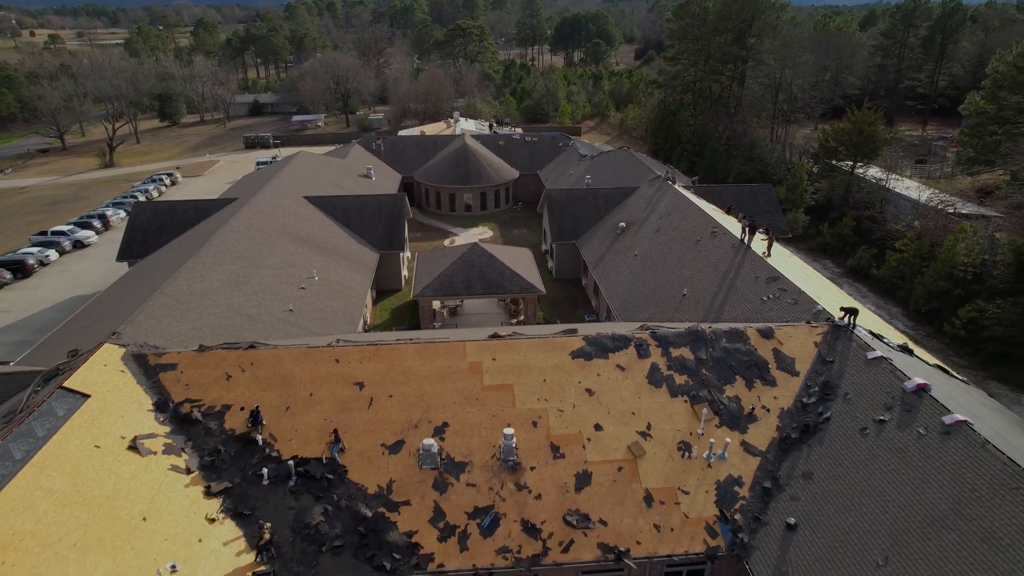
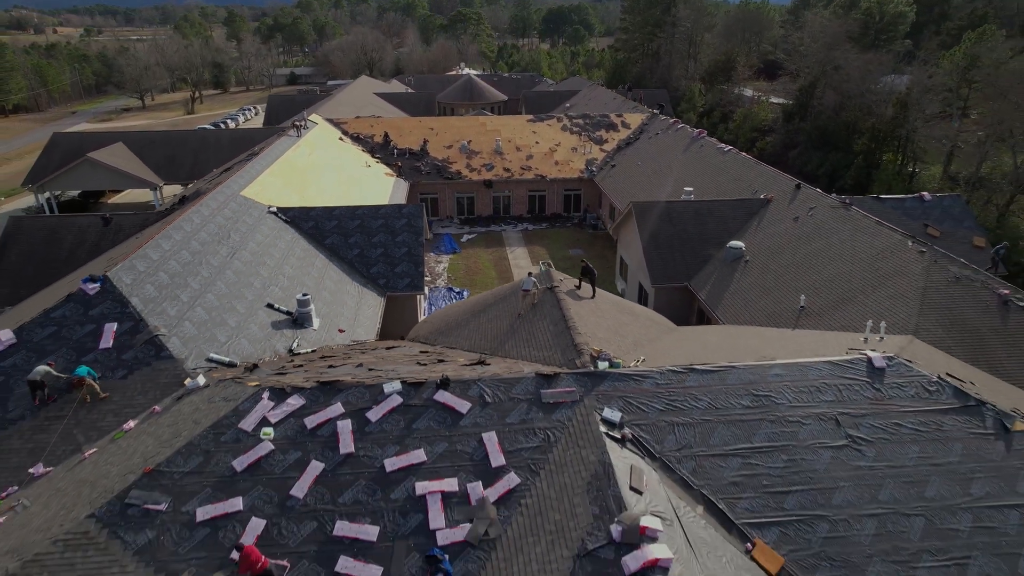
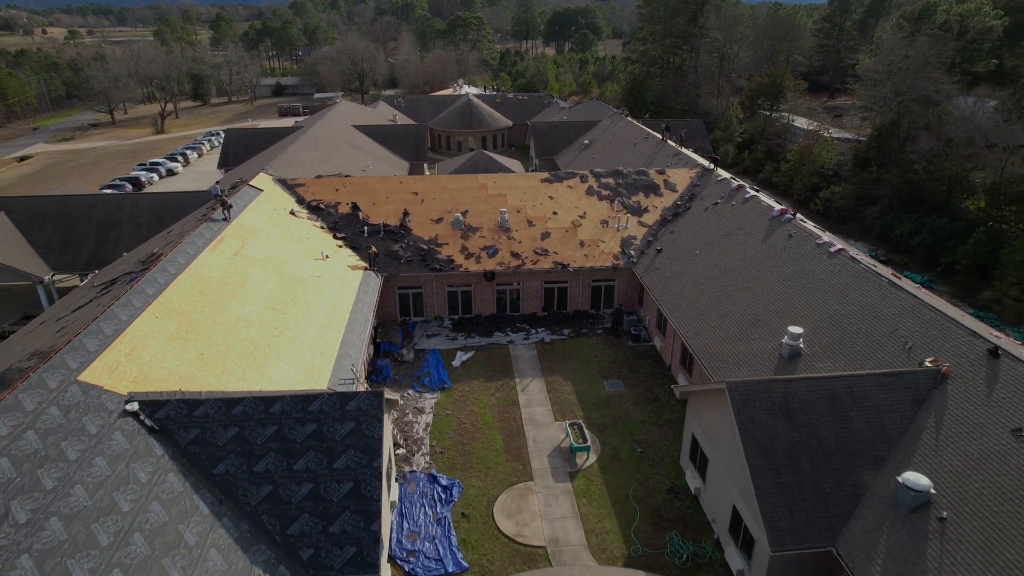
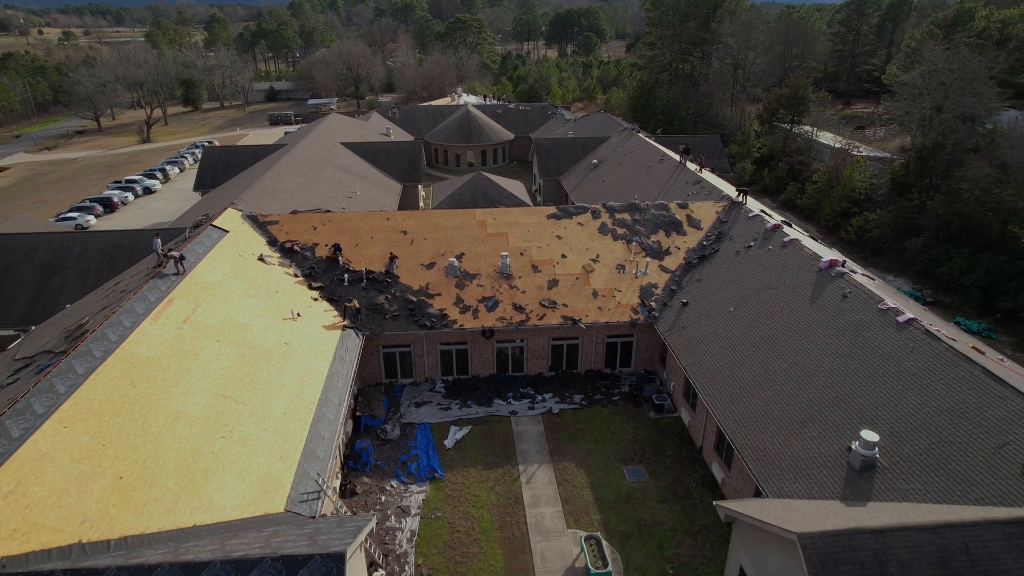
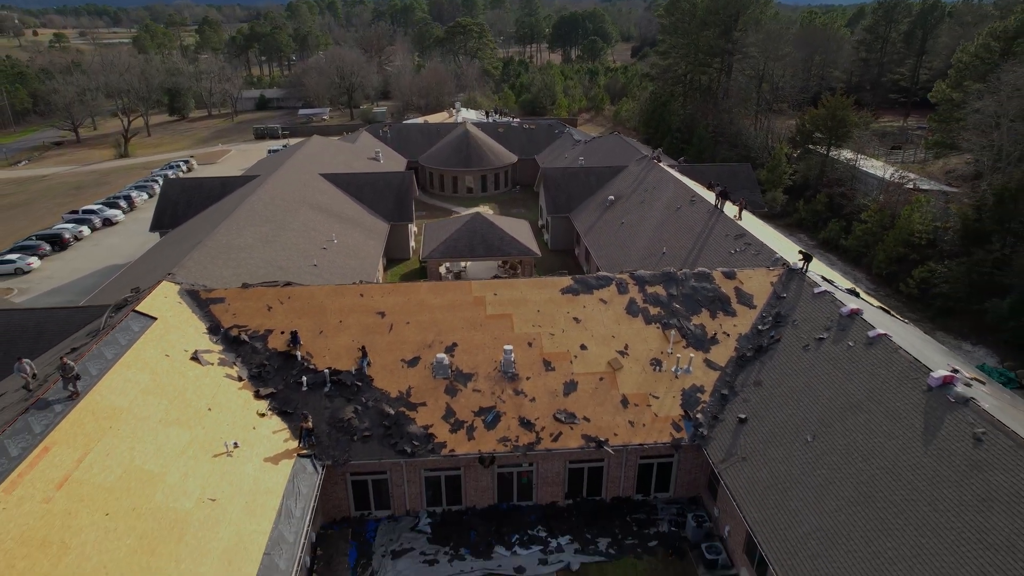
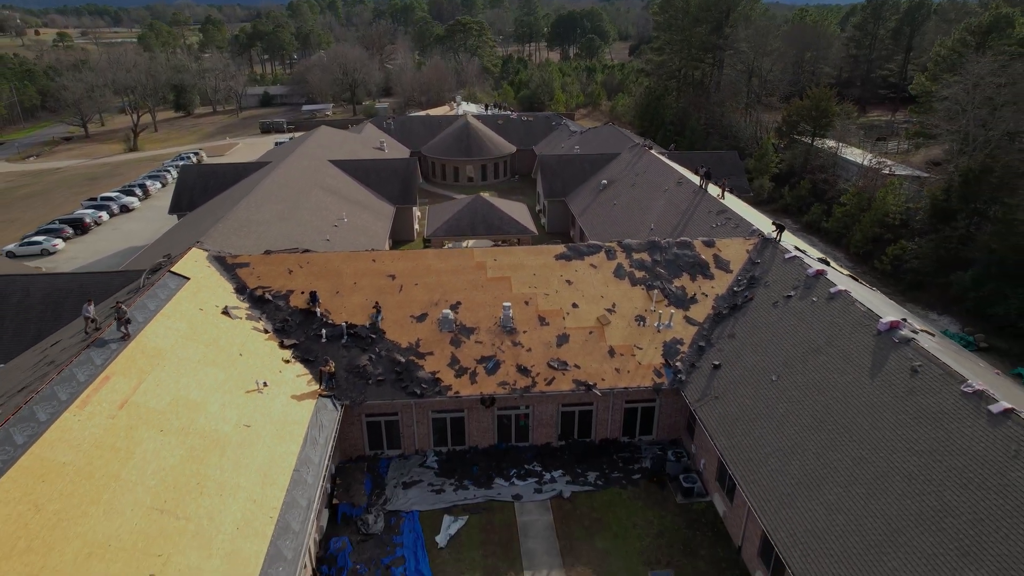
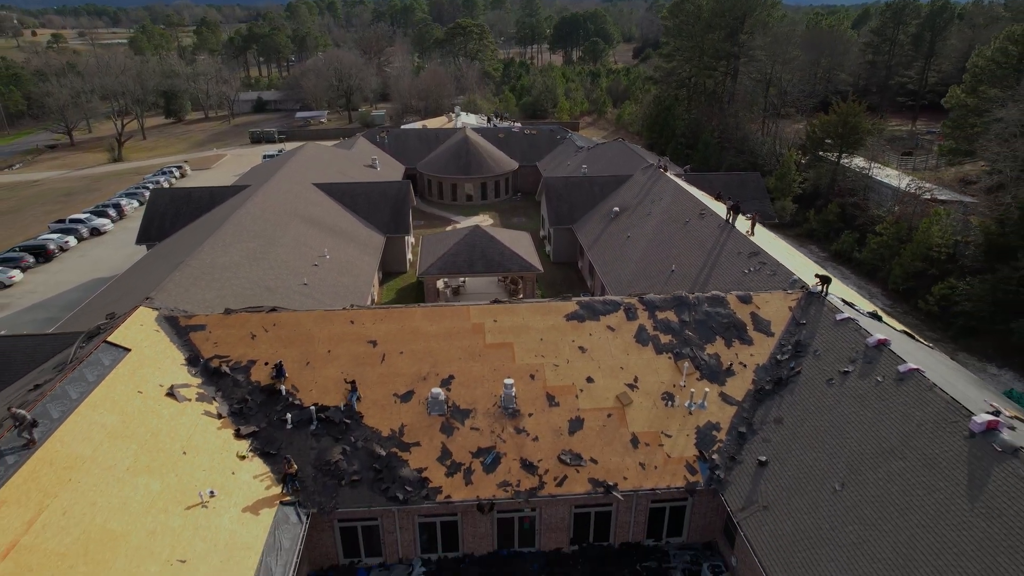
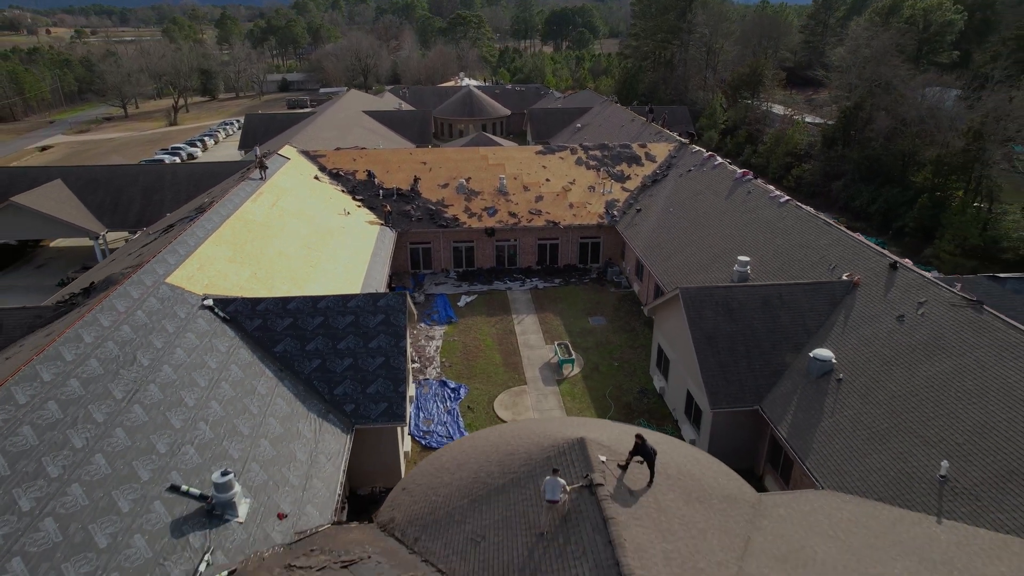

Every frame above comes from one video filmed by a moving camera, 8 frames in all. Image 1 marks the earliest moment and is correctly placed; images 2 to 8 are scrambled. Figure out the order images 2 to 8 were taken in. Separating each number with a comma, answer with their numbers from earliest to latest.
7, 5, 6, 4, 3, 8, 2
